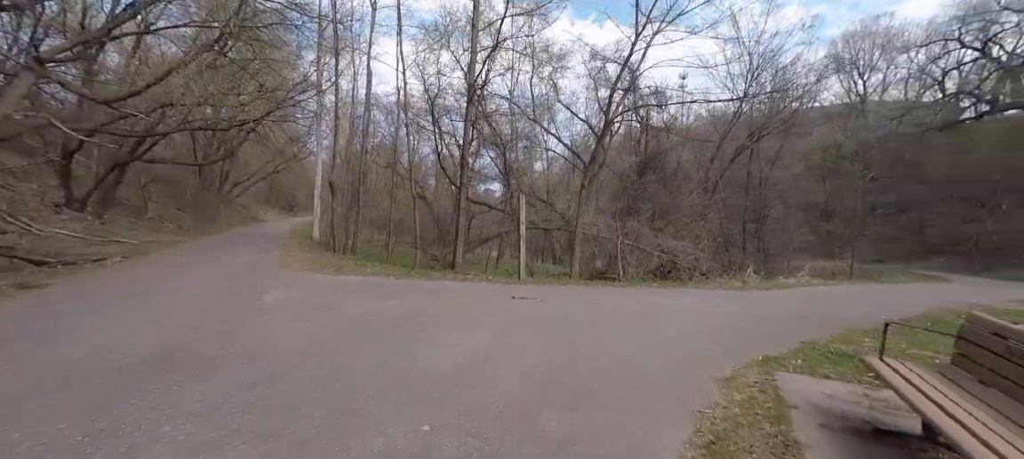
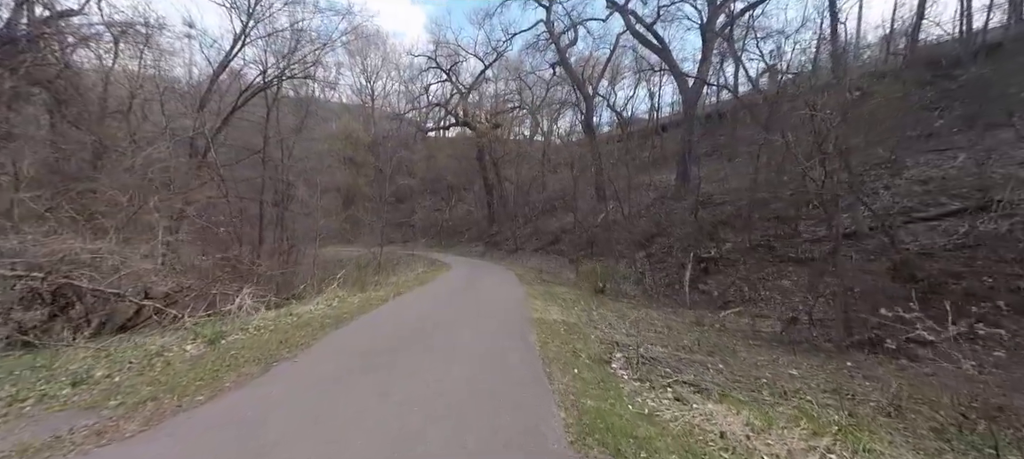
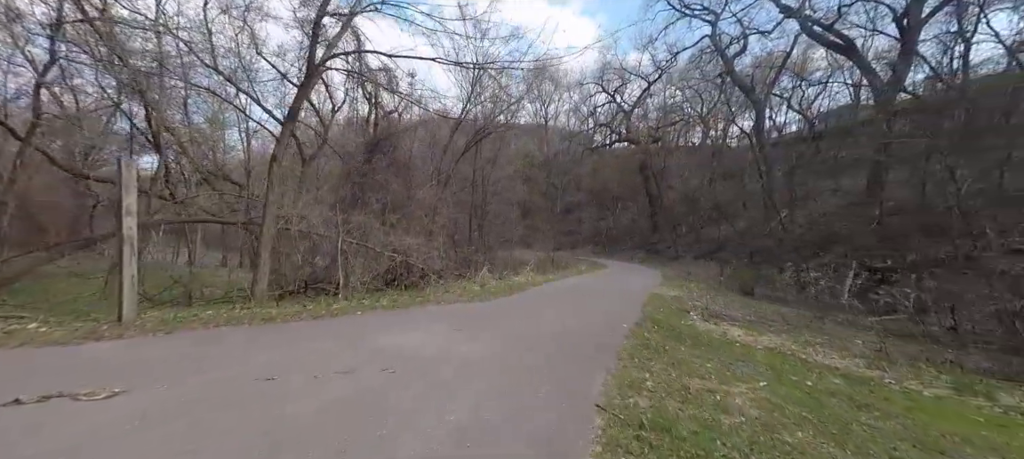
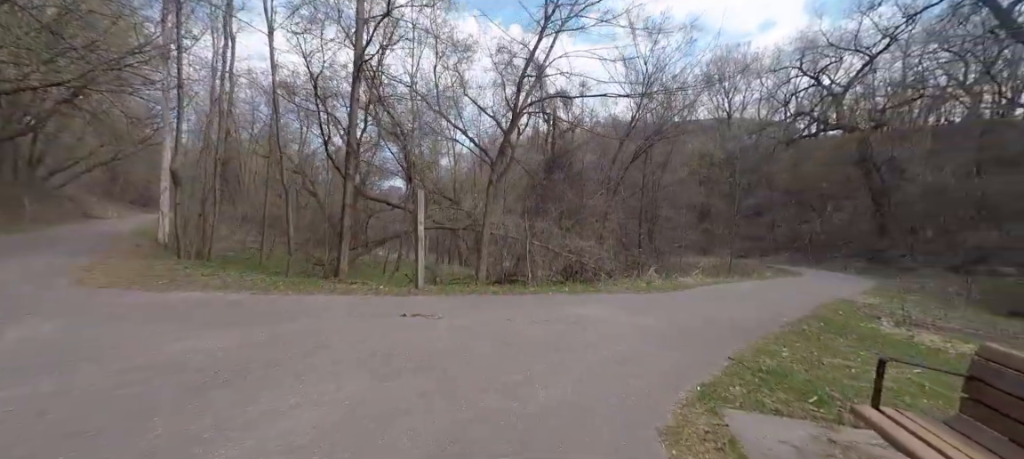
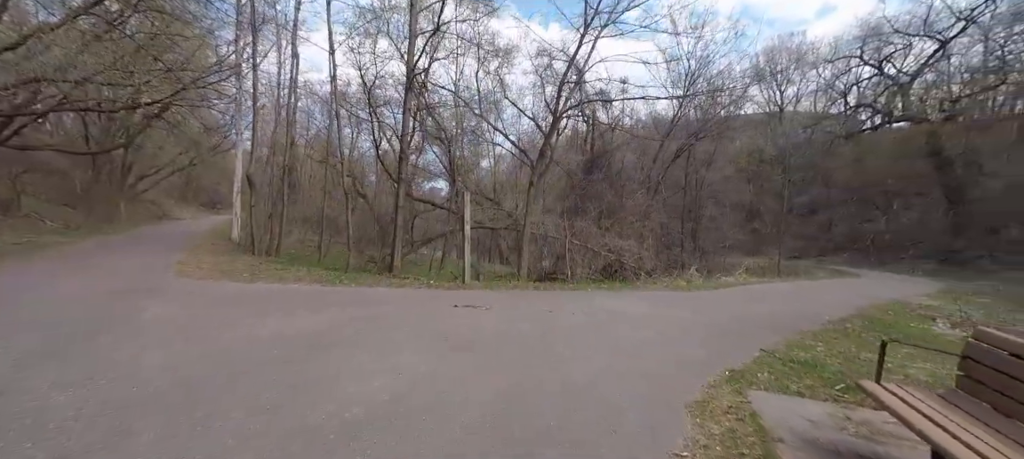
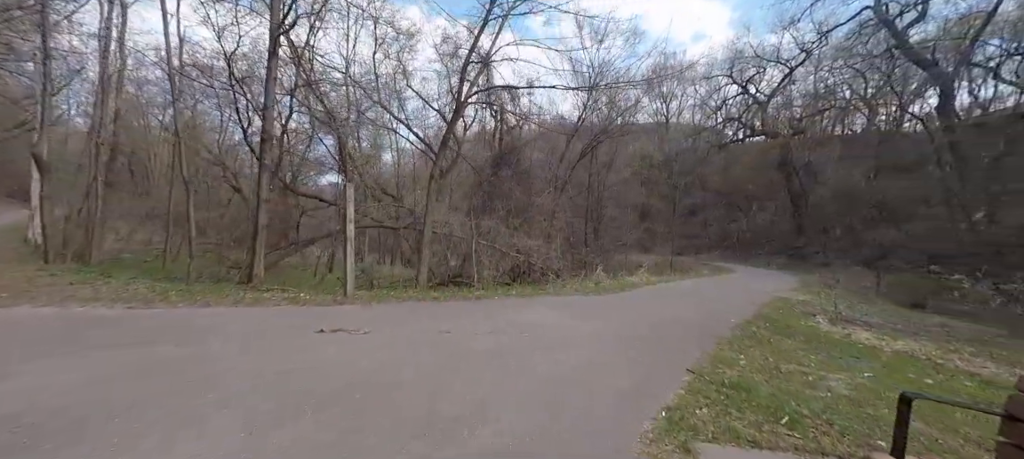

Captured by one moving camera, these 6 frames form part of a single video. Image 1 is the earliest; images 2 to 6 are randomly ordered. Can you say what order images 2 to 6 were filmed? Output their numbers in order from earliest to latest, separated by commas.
5, 4, 6, 3, 2
